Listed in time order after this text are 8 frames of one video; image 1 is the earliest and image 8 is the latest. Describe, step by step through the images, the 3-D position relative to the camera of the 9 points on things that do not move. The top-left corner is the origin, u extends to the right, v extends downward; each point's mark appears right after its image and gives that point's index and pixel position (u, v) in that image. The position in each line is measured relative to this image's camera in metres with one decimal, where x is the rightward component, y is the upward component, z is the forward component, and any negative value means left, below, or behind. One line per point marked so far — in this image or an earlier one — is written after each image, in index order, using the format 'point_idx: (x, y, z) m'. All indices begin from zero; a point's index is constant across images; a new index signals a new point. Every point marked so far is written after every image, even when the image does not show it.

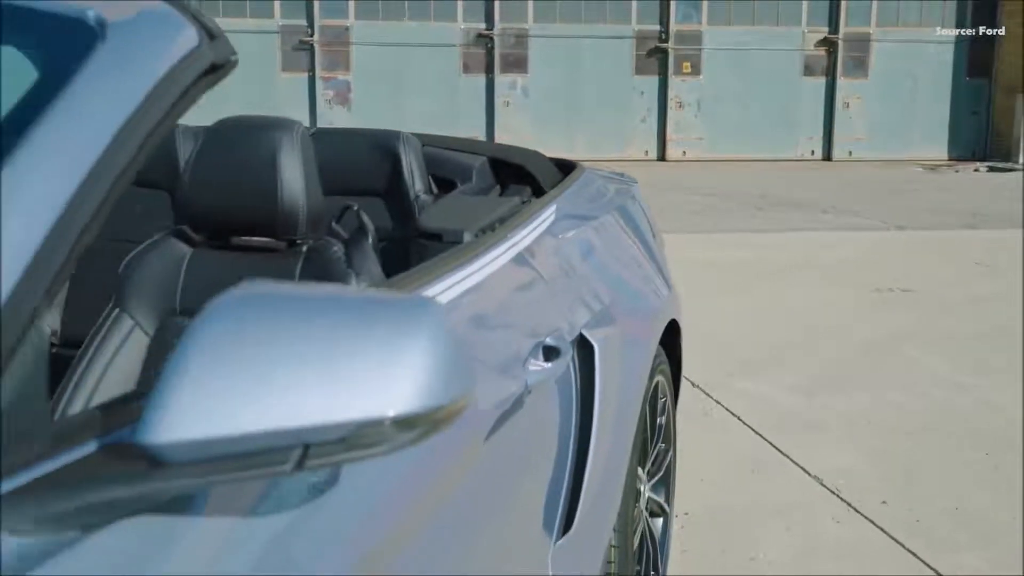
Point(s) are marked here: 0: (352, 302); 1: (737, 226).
0: (-0.1, 0.0, +0.9) m
1: (+2.1, +0.6, +9.8) m
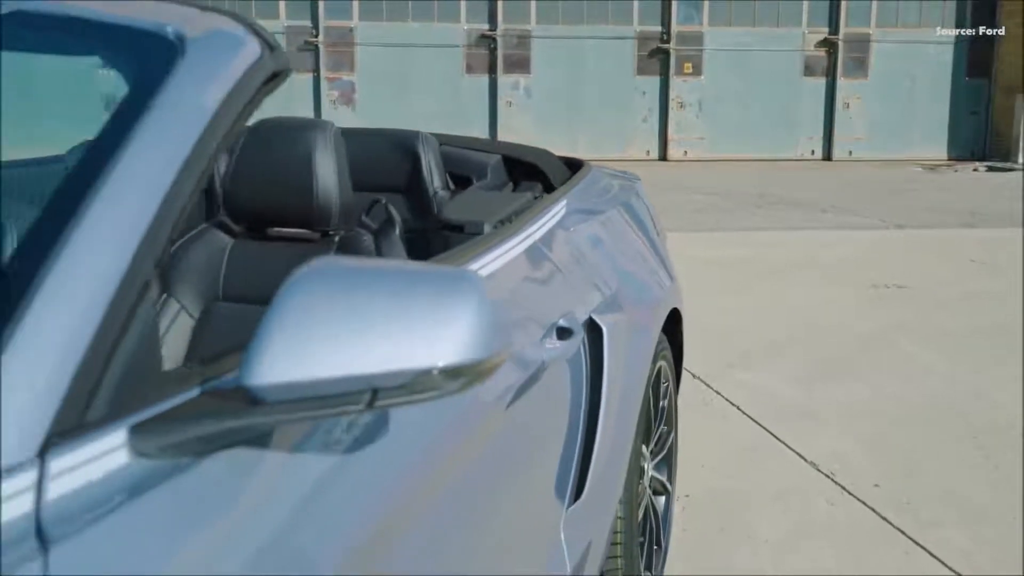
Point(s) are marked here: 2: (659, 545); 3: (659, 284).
0: (-0.1, 0.0, +1.1) m
1: (+2.2, +0.6, +9.9) m
2: (+0.4, -0.7, +2.8) m
3: (+0.4, 0.0, +2.8) m
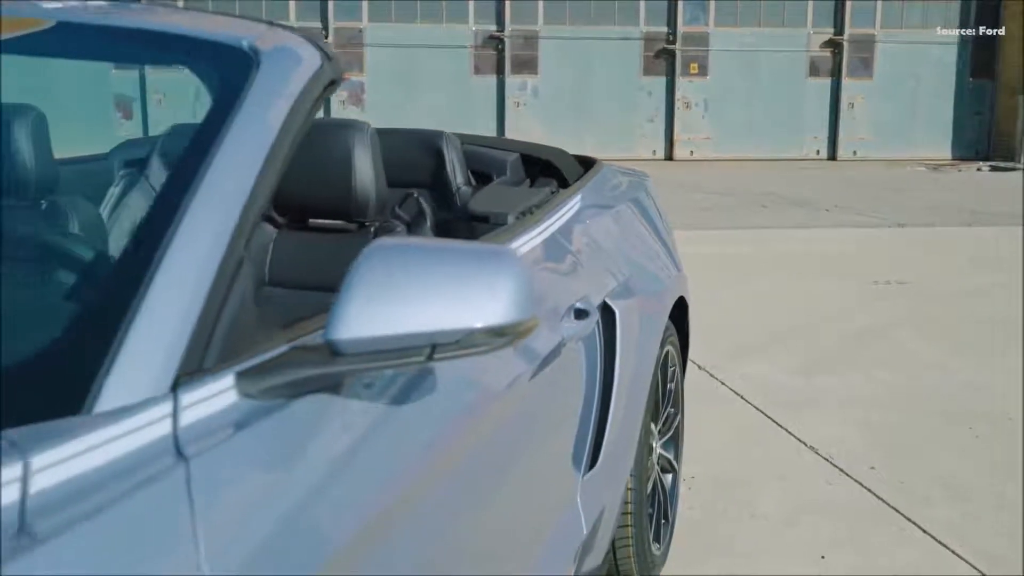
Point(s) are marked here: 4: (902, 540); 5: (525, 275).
0: (-0.1, 0.0, +1.2) m
1: (+2.2, +0.6, +10.1) m
2: (+0.4, -0.7, +3.0) m
3: (+0.4, +0.1, +2.9) m
4: (+1.2, -0.8, +3.2) m
5: (0.0, 0.0, +1.3) m
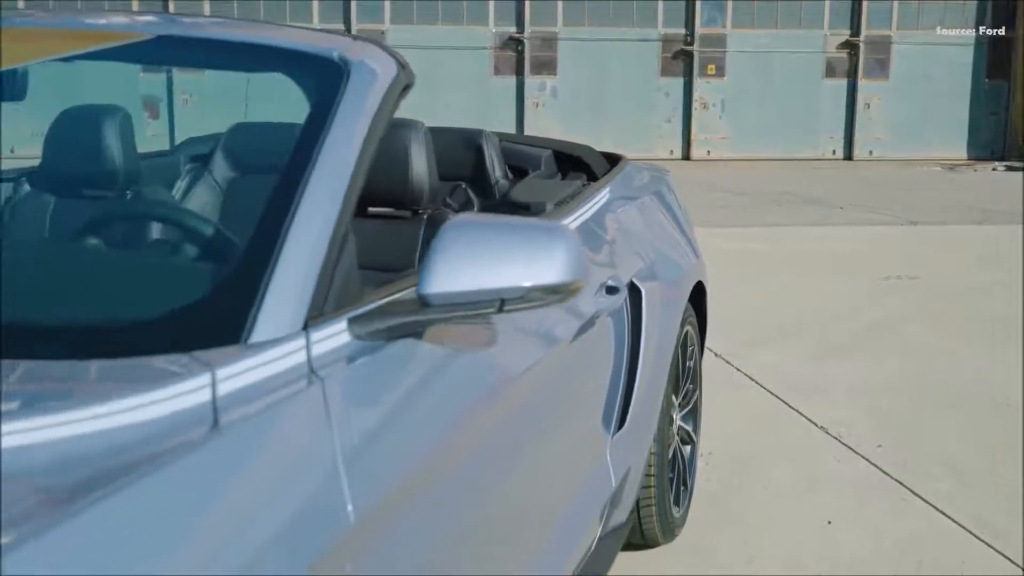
0: (0.0, +0.1, +1.5) m
1: (+2.5, +0.7, +10.3) m
2: (+0.5, -0.6, +3.3) m
3: (+0.5, +0.1, +3.2) m
4: (+1.3, -0.7, +3.5) m
5: (+0.1, +0.1, +1.5) m
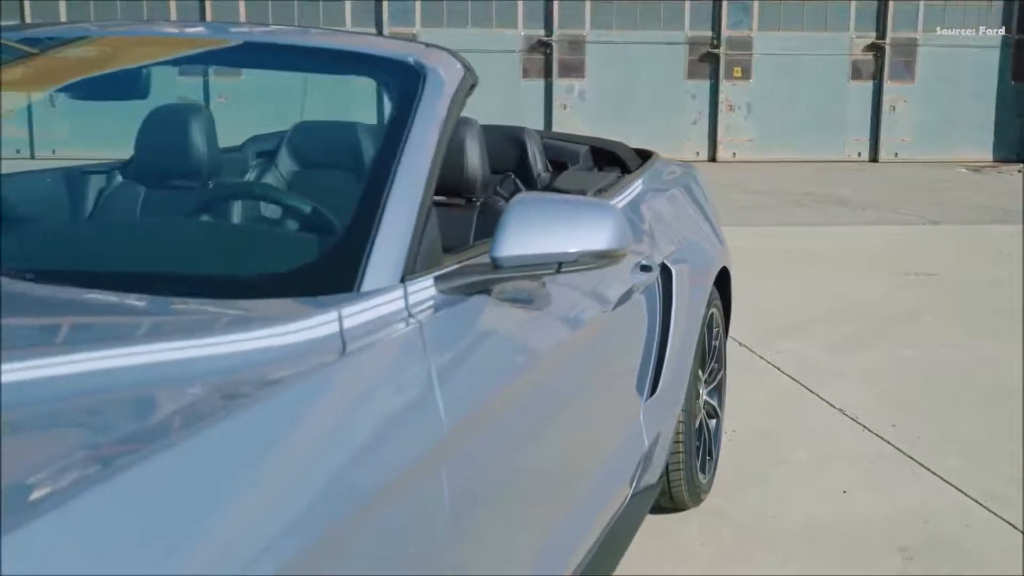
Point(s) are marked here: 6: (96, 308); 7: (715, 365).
0: (+0.1, +0.1, +1.8) m
1: (+2.8, +0.7, +10.6) m
2: (+0.7, -0.6, +3.5) m
3: (+0.7, +0.1, +3.5) m
4: (+1.4, -0.7, +3.7) m
5: (+0.2, +0.1, +1.8) m
6: (-0.7, 0.0, +1.7) m
7: (+0.7, -0.3, +3.6) m
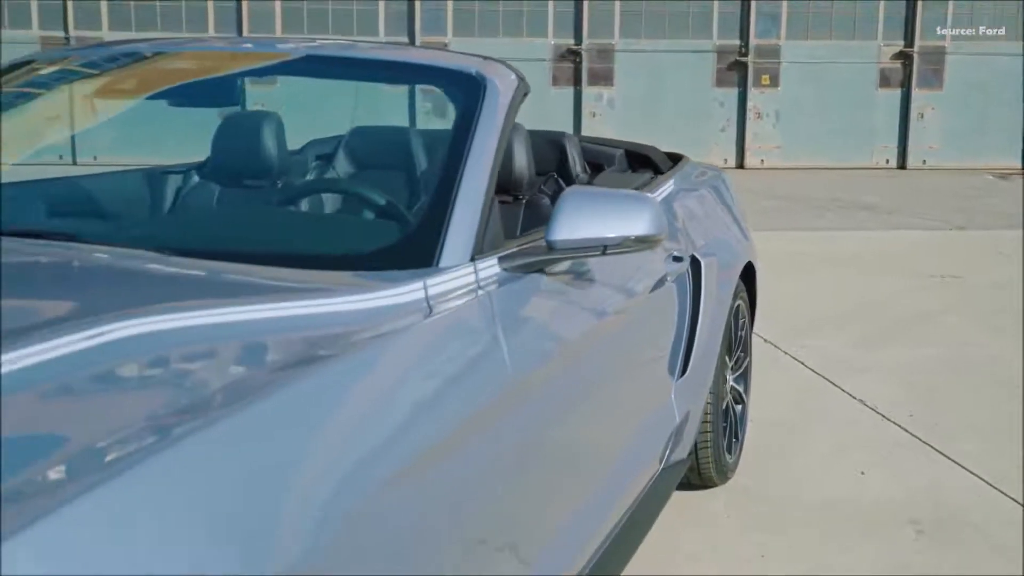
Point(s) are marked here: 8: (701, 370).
0: (+0.2, +0.2, +2.1) m
1: (+3.1, +0.7, +10.8) m
2: (+0.8, -0.6, +3.8) m
3: (+0.8, +0.2, +3.8) m
4: (+1.6, -0.7, +4.0) m
5: (+0.3, +0.2, +2.1) m
6: (-0.6, 0.0, +2.0) m
7: (+0.9, -0.2, +3.8) m
8: (+0.6, -0.3, +3.2) m
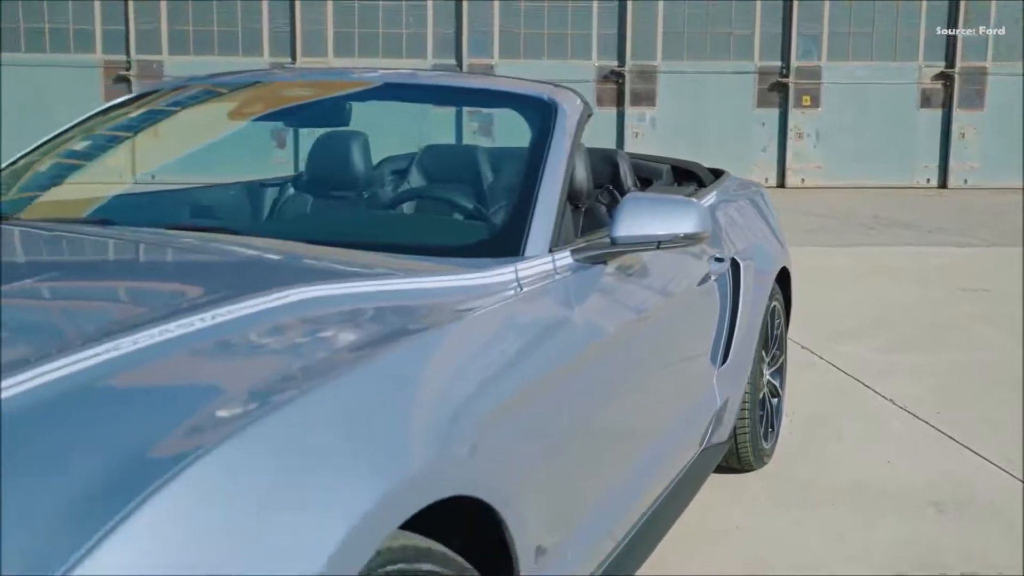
0: (+0.4, +0.2, +2.5) m
1: (+3.6, +0.5, +11.1) m
2: (+1.0, -0.6, +4.2) m
3: (+1.0, +0.2, +4.1) m
4: (+1.8, -0.7, +4.3) m
5: (+0.5, +0.2, +2.5) m
6: (-0.4, +0.1, +2.4) m
7: (+1.1, -0.3, +4.2) m
8: (+0.8, -0.3, +3.6) m
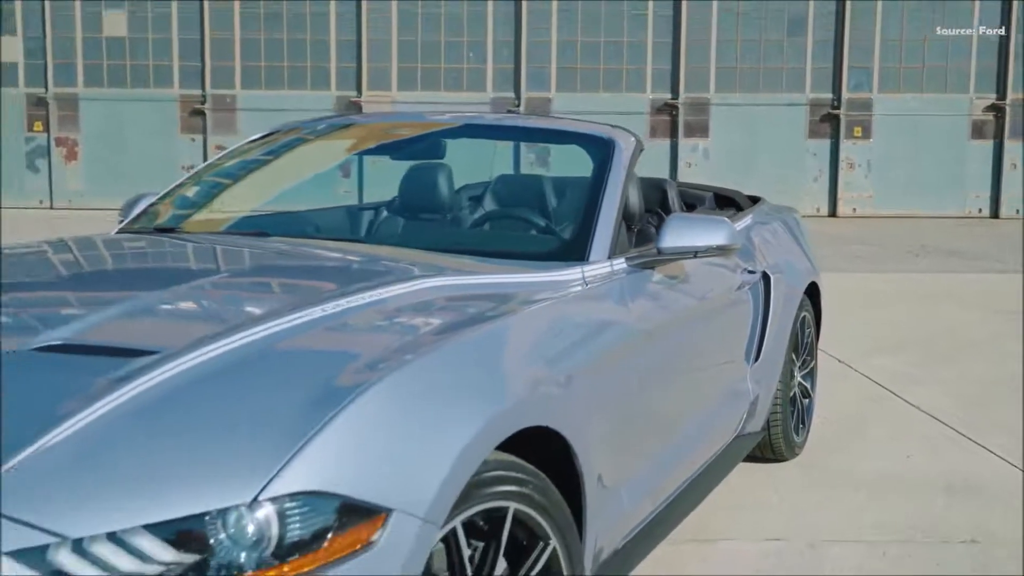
0: (+0.6, +0.2, +3.1) m
1: (+4.2, +0.2, +11.5) m
2: (+1.3, -0.6, +4.7) m
3: (+1.3, +0.1, +4.7) m
4: (+2.1, -0.8, +4.8) m
5: (+0.7, +0.2, +3.1) m
6: (-0.2, +0.1, +3.1) m
7: (+1.4, -0.3, +4.8) m
8: (+1.0, -0.3, +4.2) m
